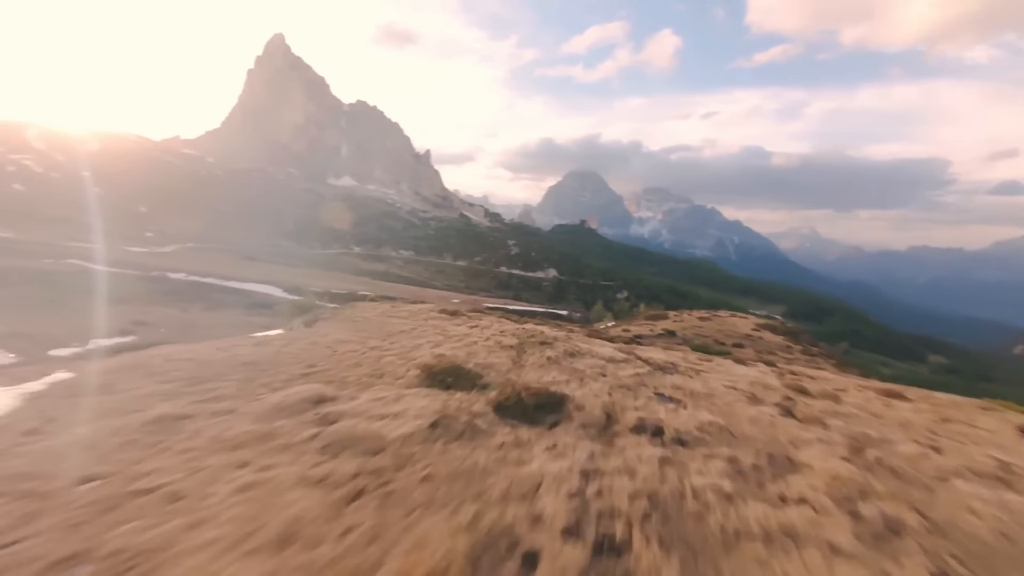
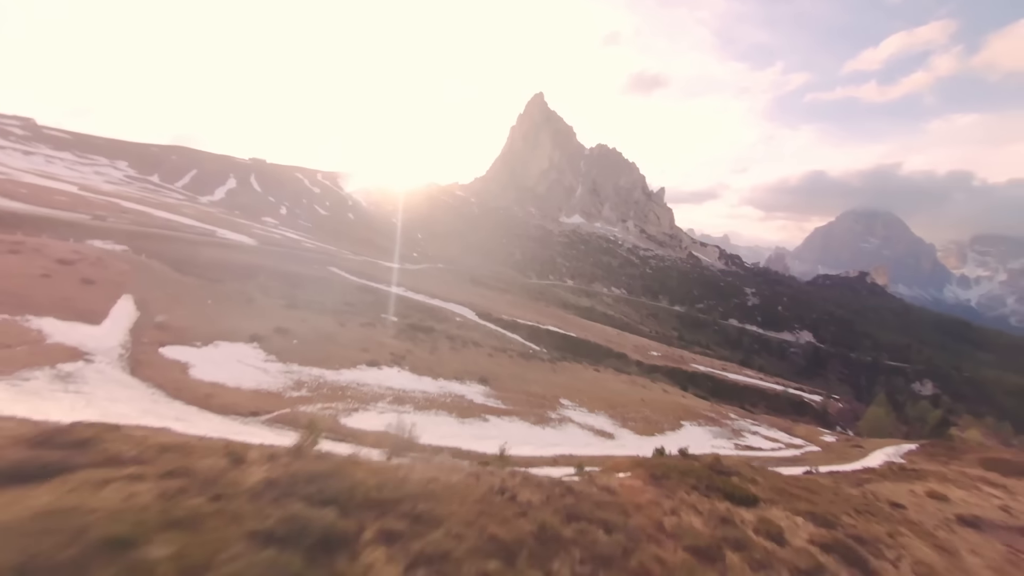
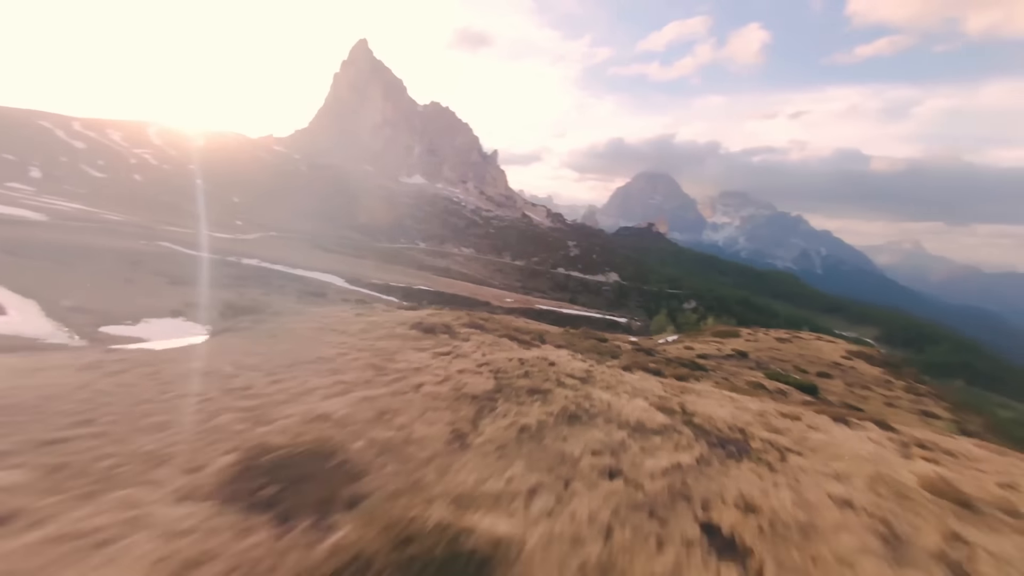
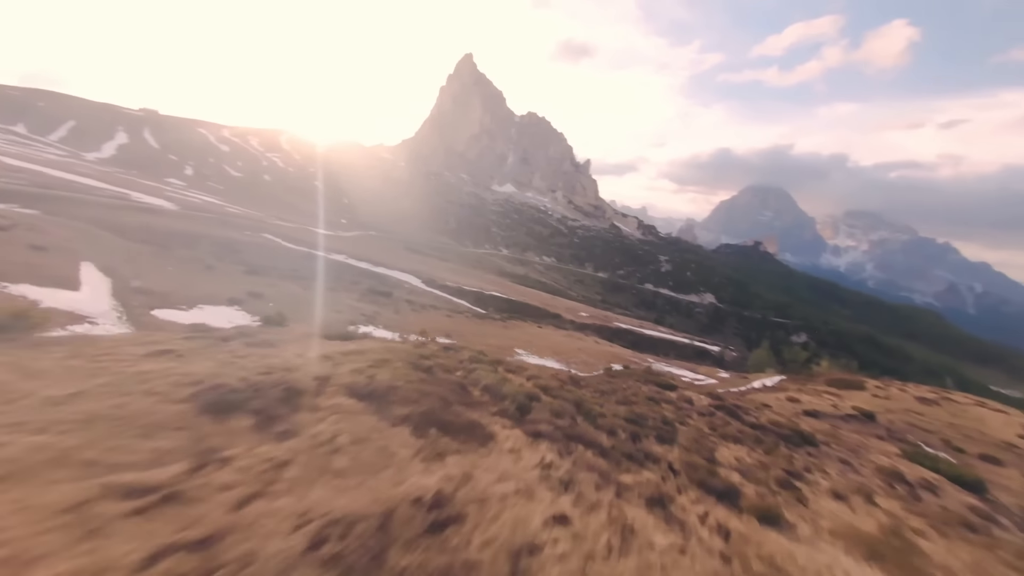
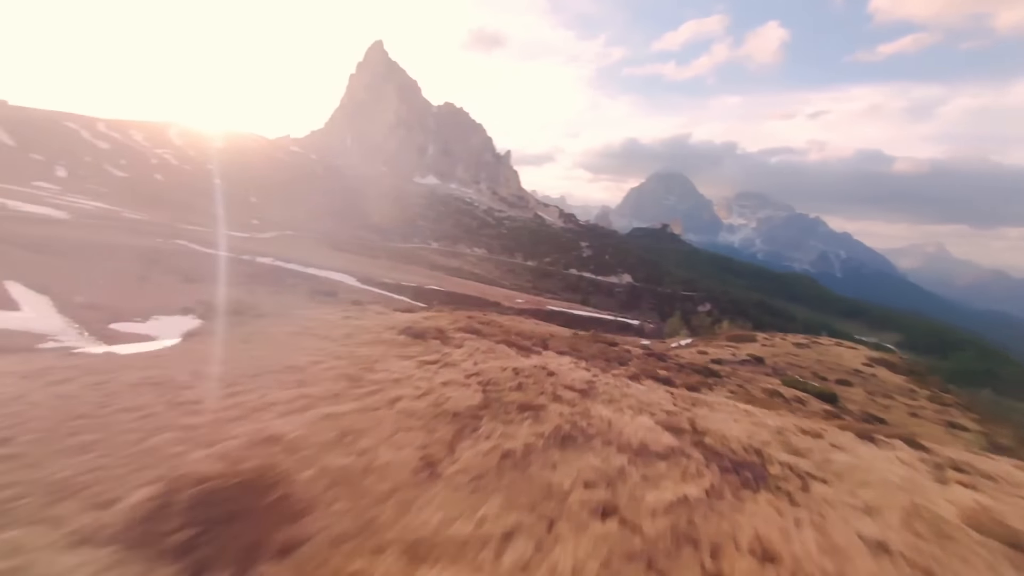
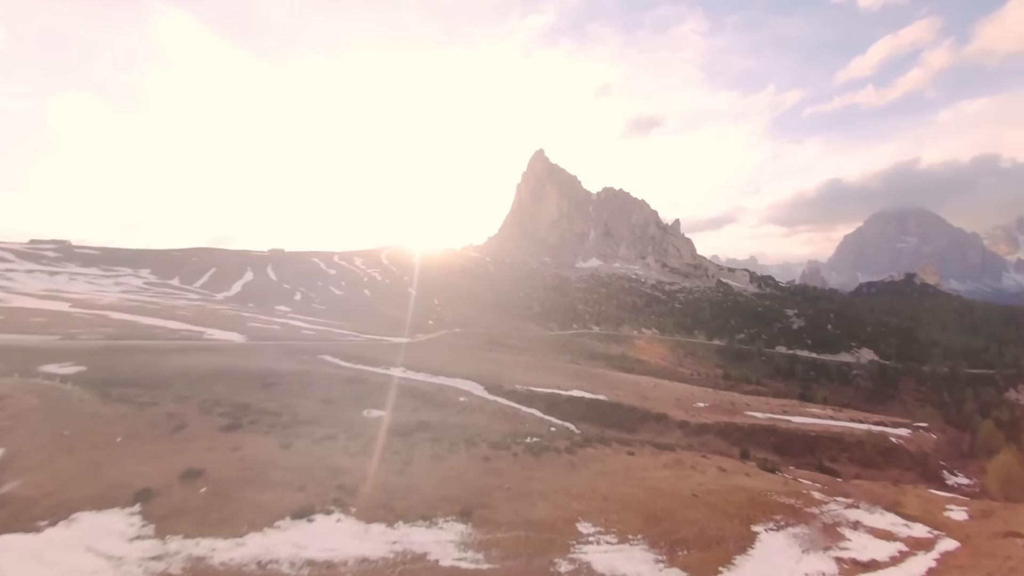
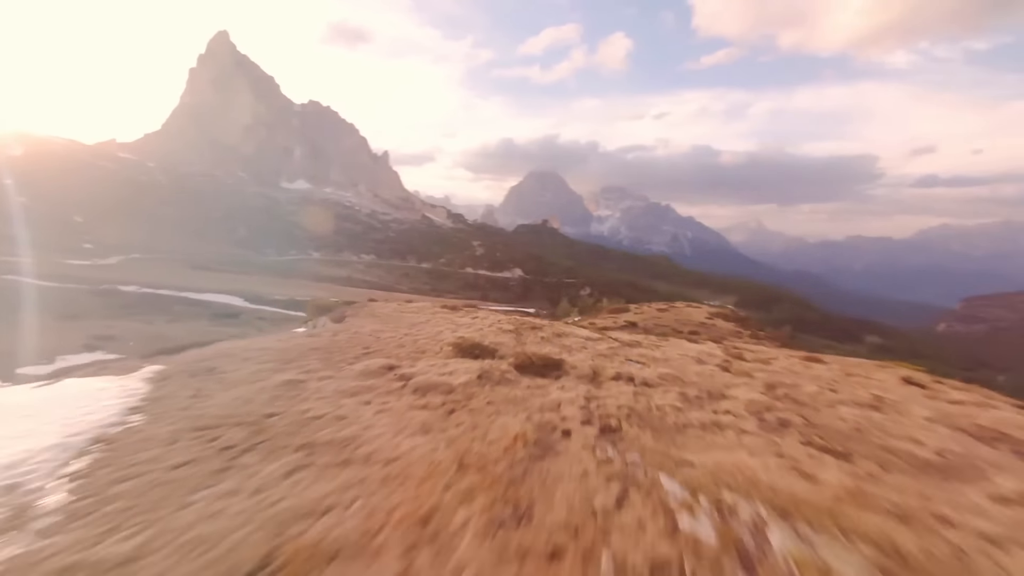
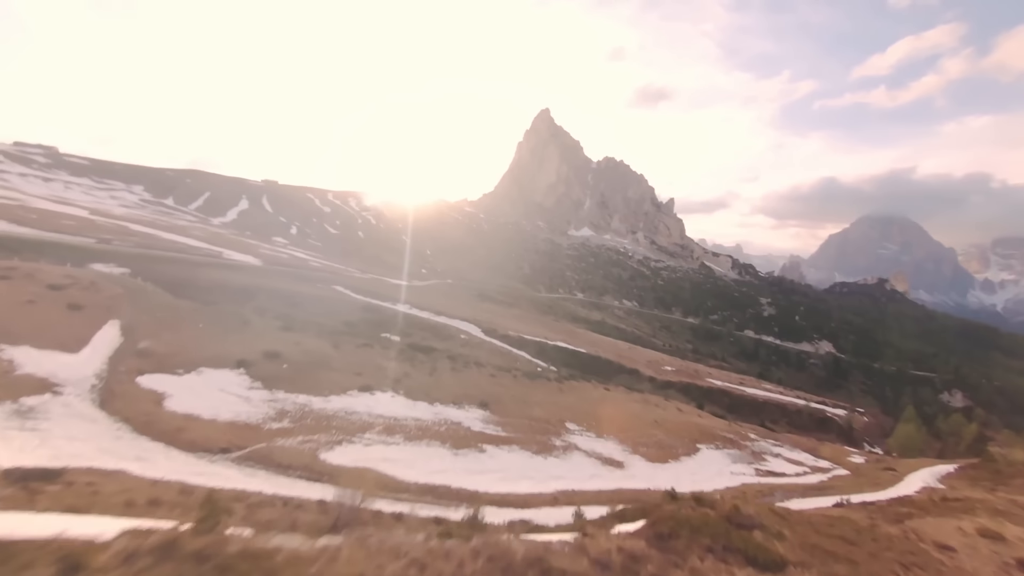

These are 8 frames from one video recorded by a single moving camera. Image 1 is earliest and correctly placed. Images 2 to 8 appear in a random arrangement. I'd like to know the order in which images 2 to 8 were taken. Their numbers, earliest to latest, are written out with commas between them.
5, 8, 6, 2, 4, 3, 7
